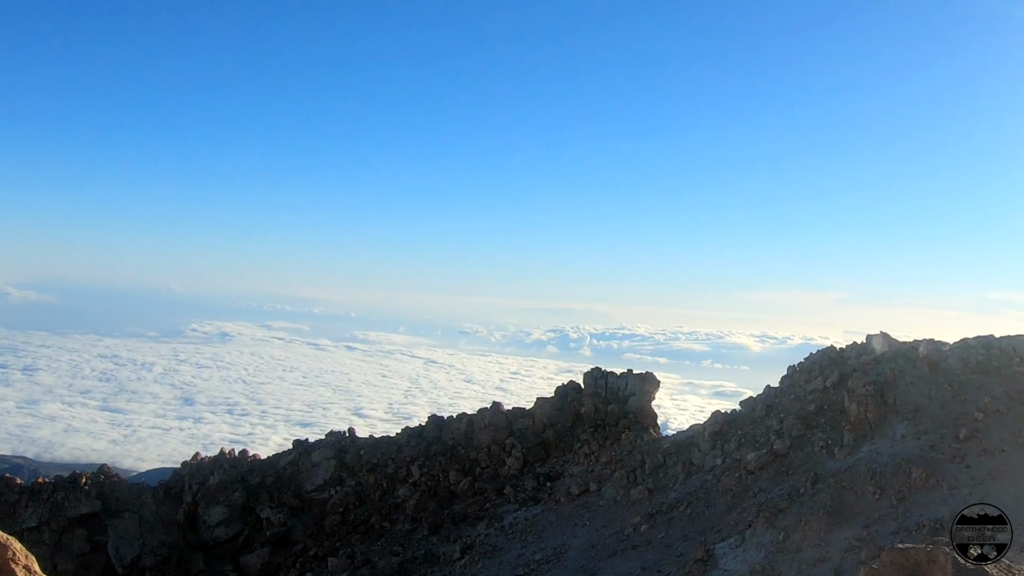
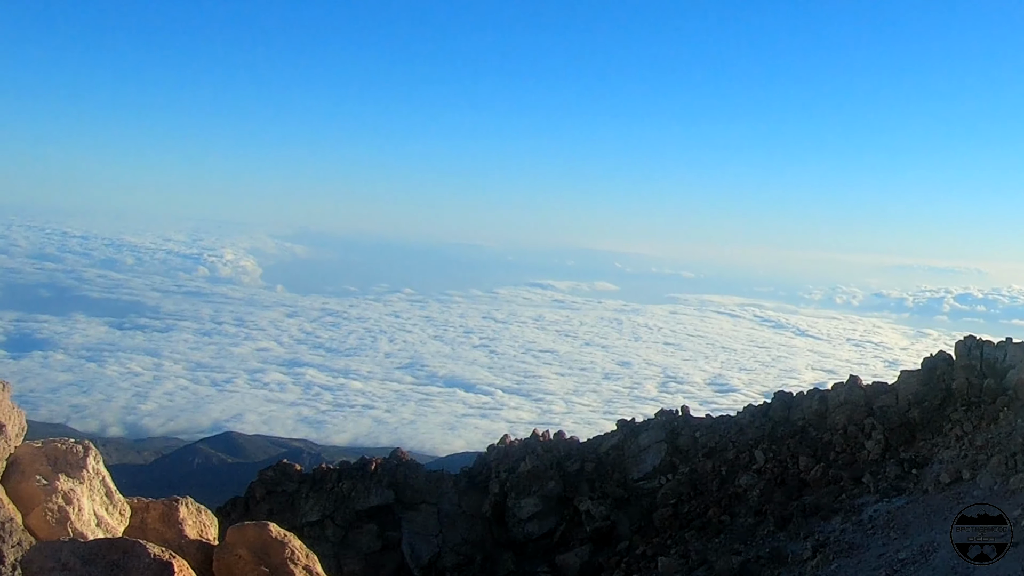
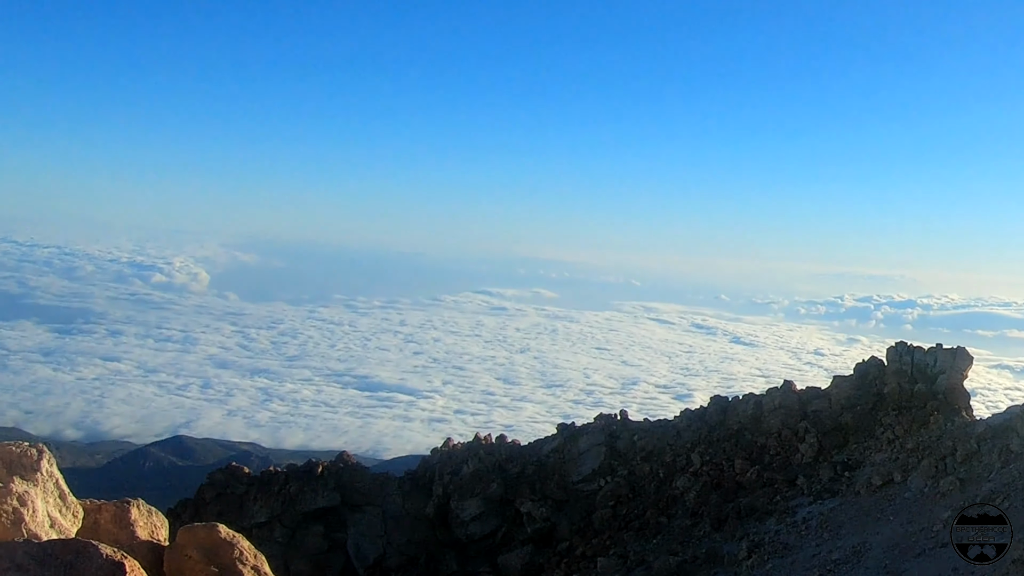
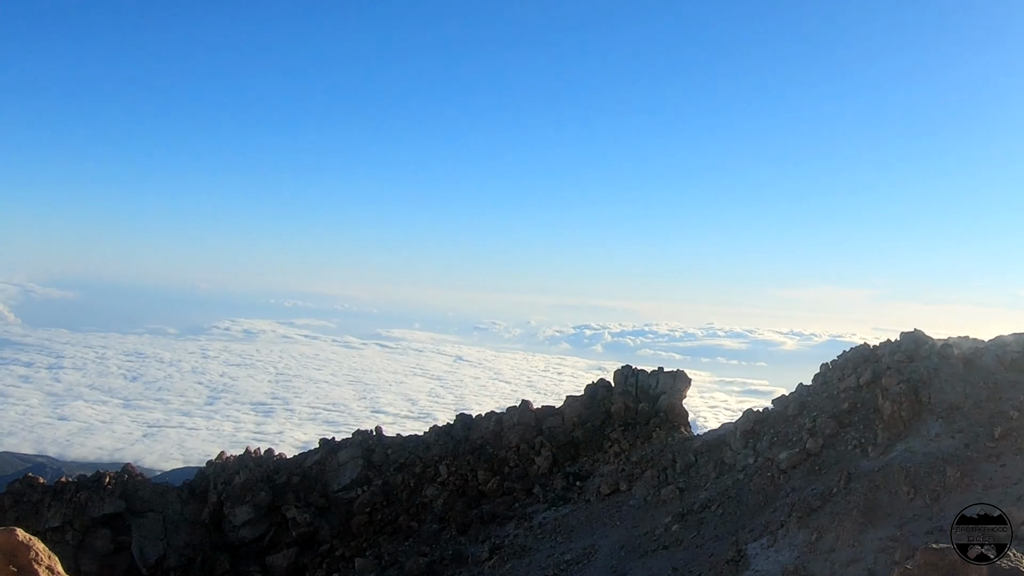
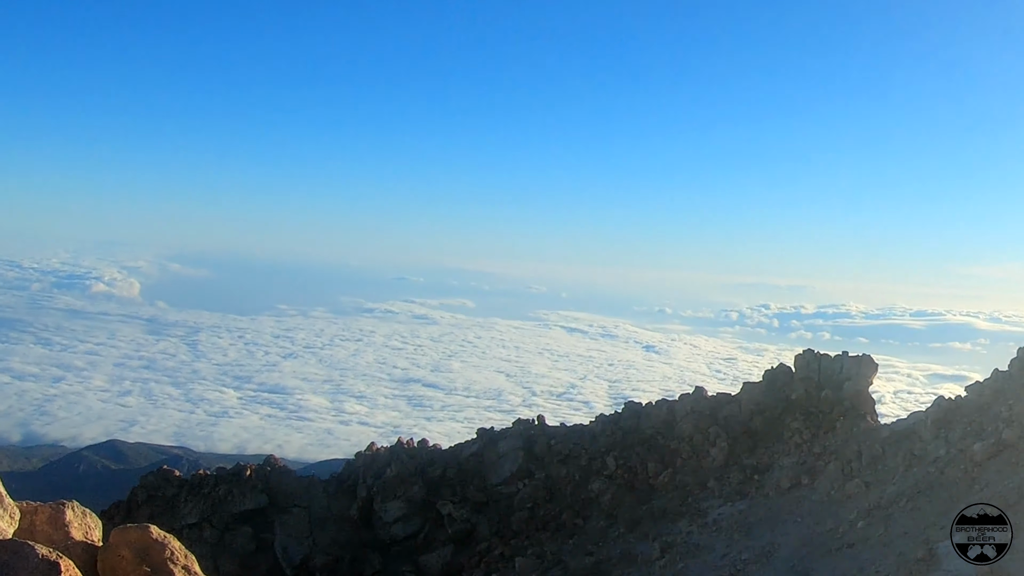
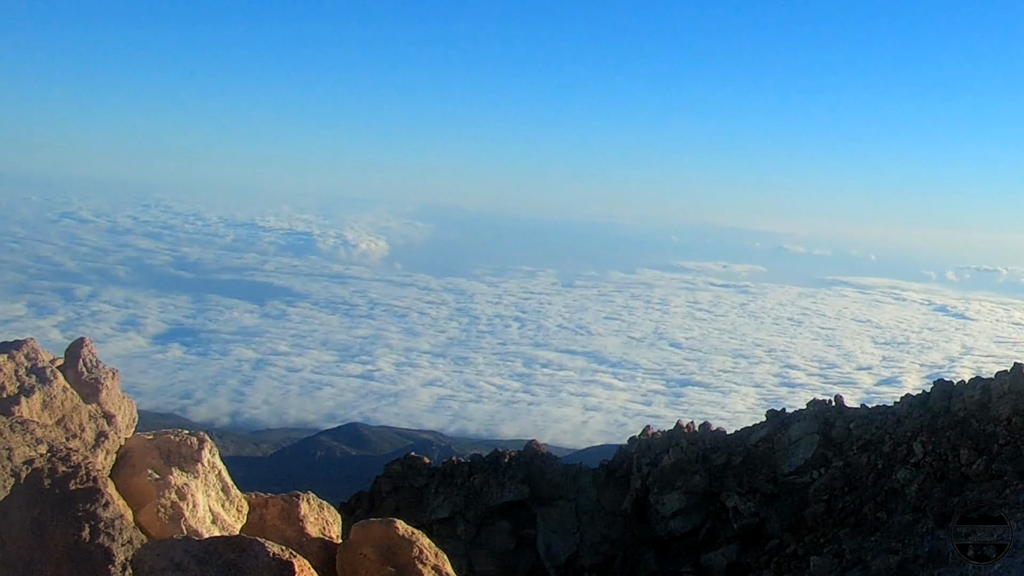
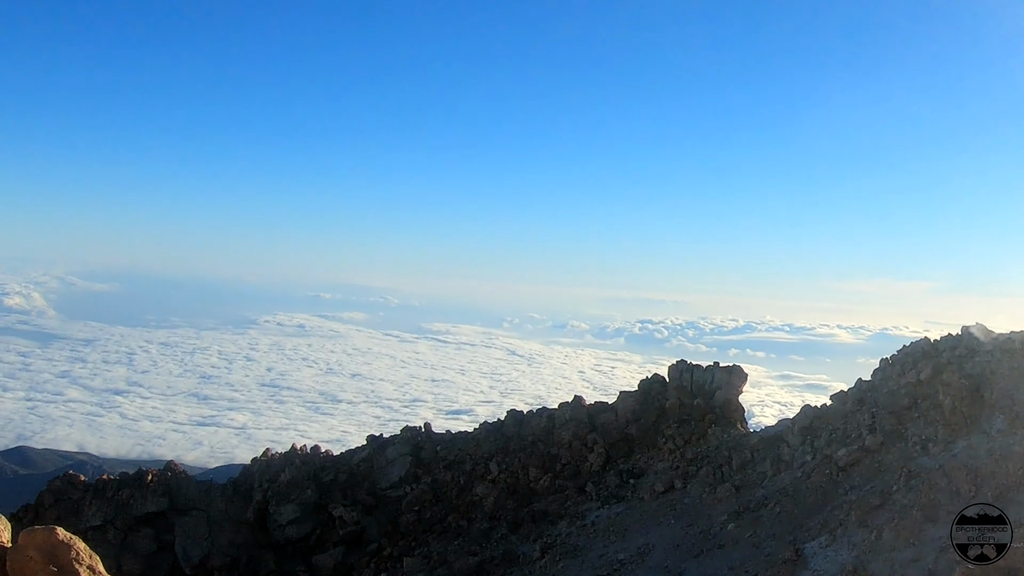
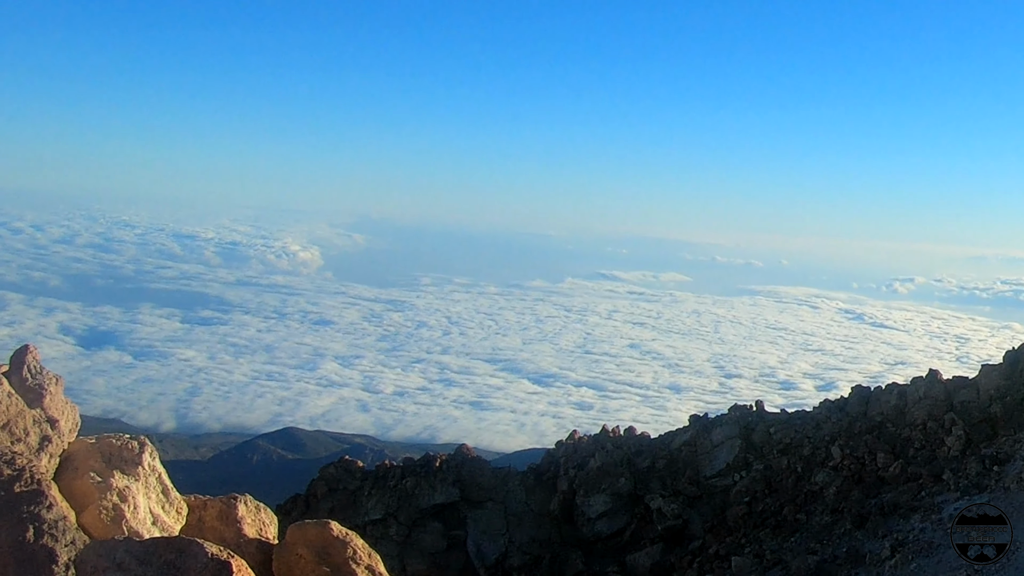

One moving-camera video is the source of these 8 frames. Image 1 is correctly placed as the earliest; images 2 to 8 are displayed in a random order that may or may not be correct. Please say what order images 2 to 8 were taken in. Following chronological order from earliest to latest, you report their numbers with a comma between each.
4, 7, 5, 3, 2, 8, 6
